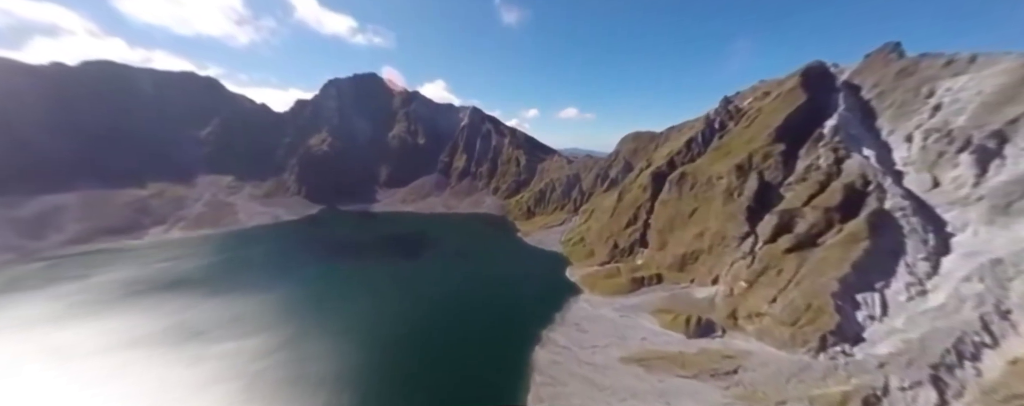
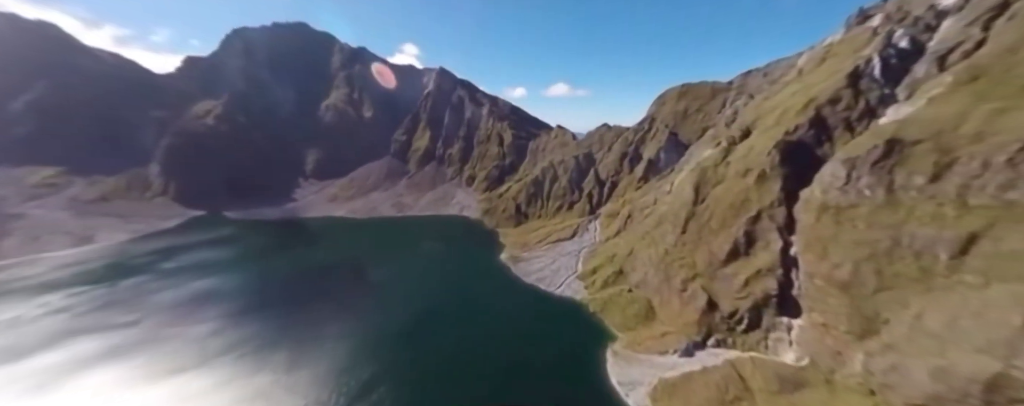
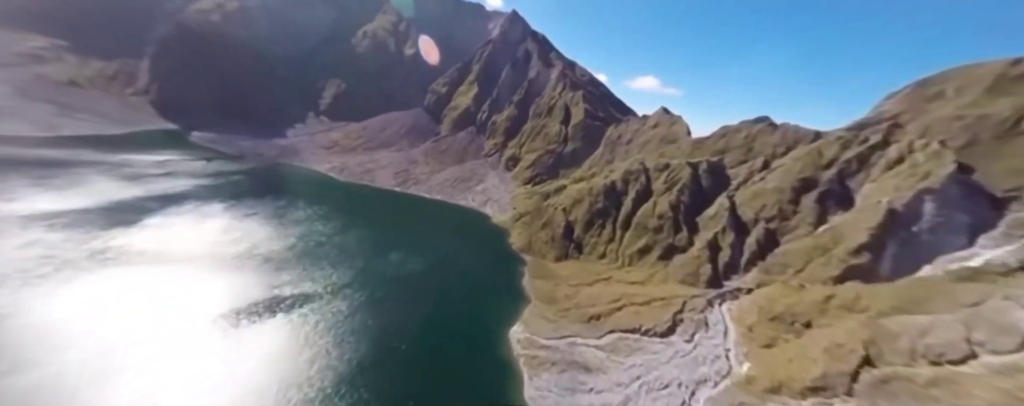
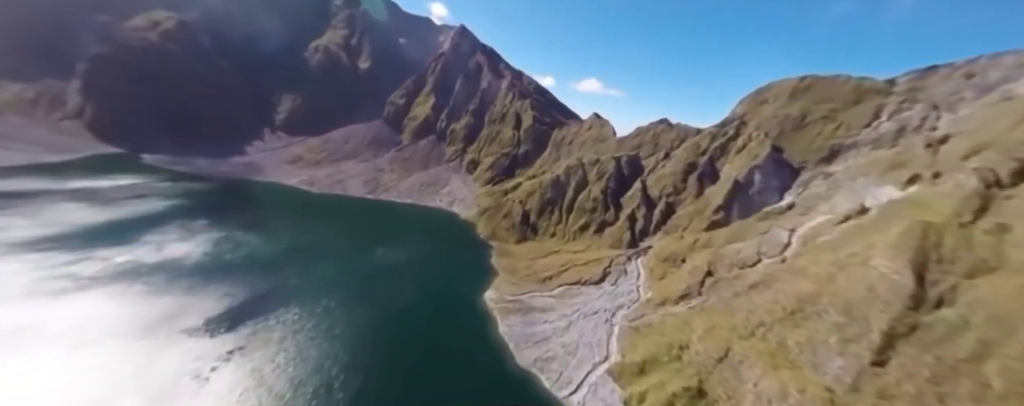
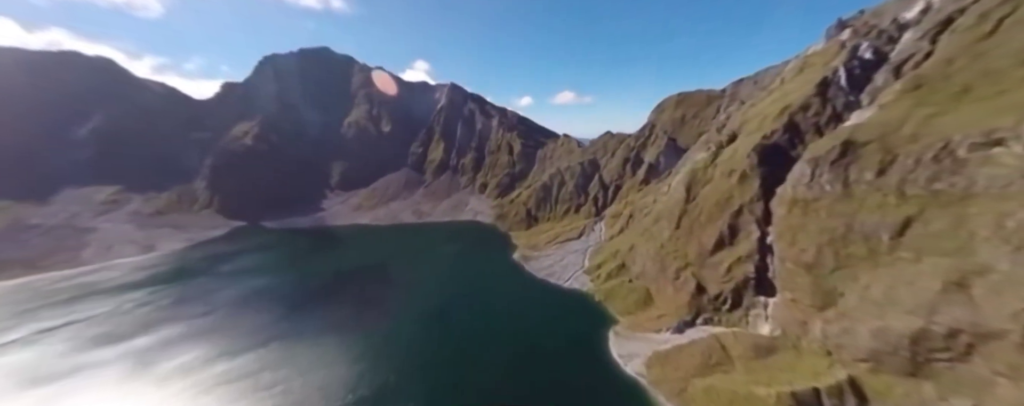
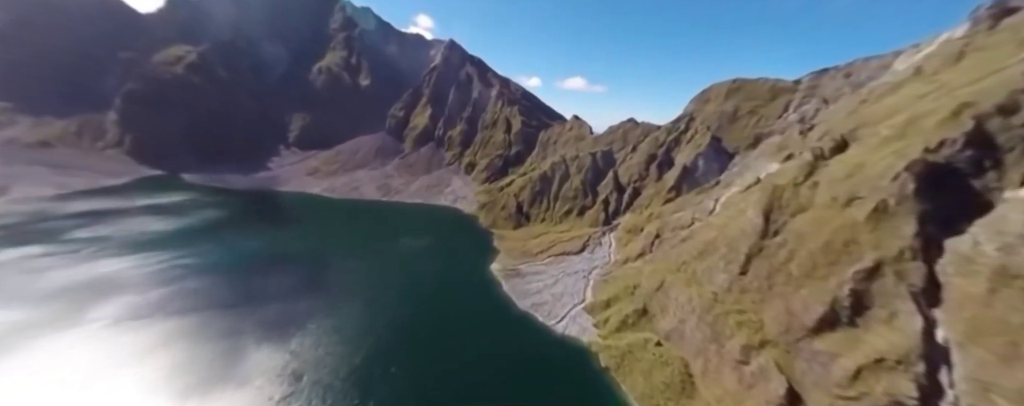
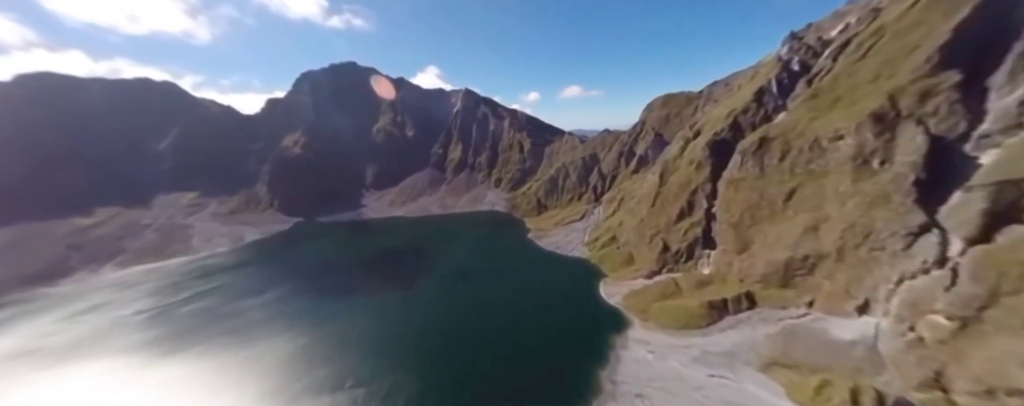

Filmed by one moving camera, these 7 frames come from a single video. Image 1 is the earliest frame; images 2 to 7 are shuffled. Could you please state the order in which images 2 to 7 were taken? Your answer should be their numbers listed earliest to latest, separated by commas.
7, 5, 2, 6, 4, 3
